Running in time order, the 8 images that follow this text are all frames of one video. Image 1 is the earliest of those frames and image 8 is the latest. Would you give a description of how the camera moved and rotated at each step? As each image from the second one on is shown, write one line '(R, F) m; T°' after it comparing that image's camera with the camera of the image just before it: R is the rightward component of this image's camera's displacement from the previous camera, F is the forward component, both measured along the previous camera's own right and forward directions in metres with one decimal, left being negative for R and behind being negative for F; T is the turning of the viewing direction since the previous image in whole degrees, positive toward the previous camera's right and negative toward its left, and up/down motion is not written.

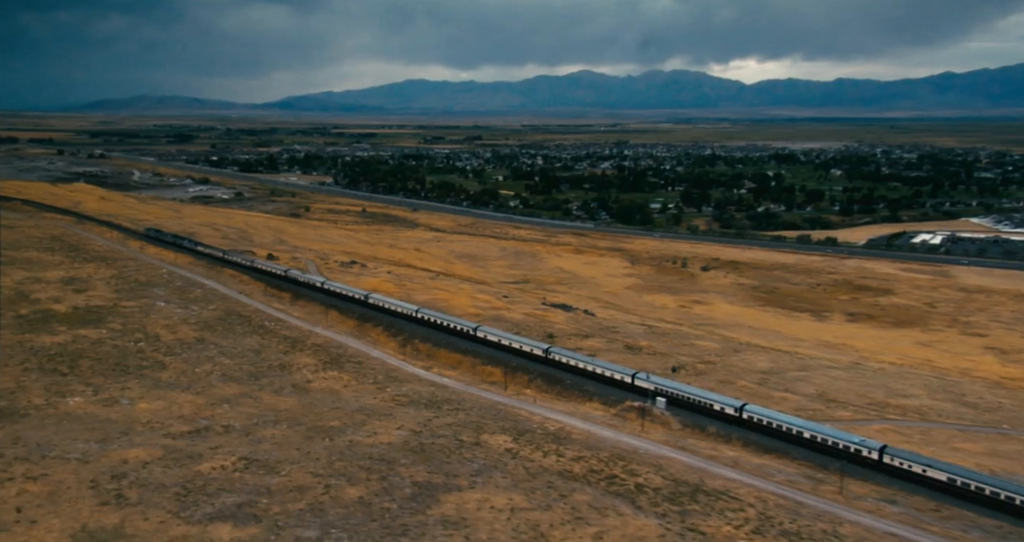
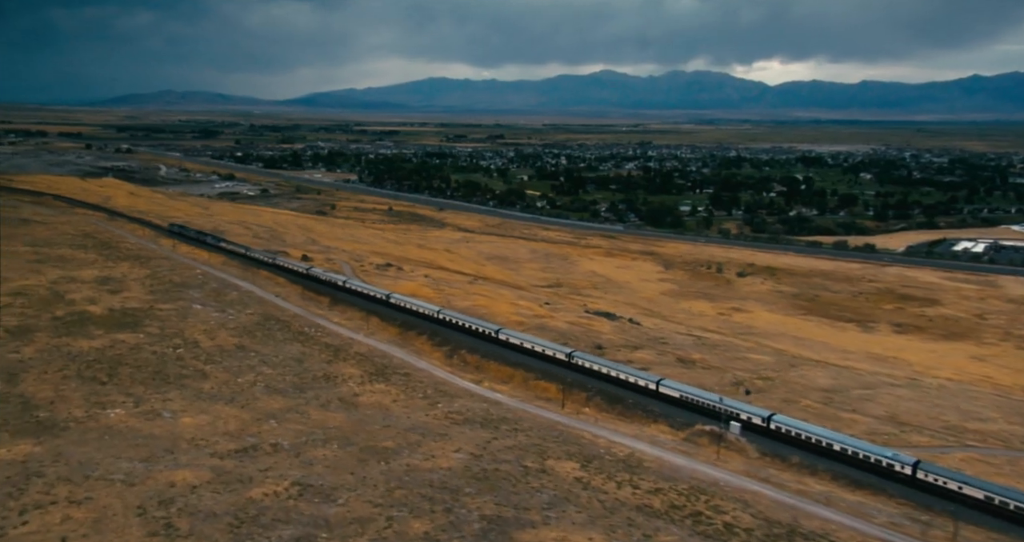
(-1.8, +1.8) m; -1°
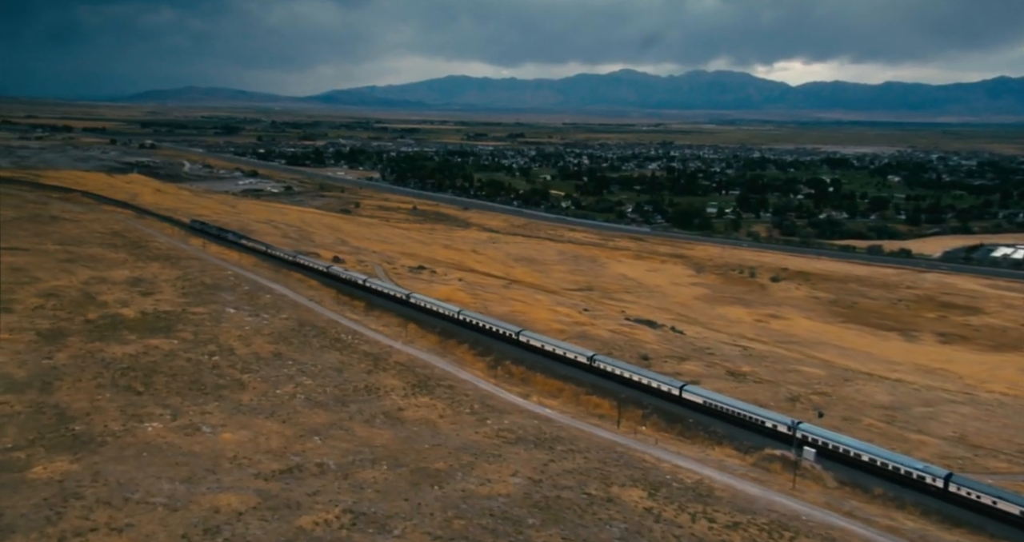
(-1.5, +1.6) m; -1°
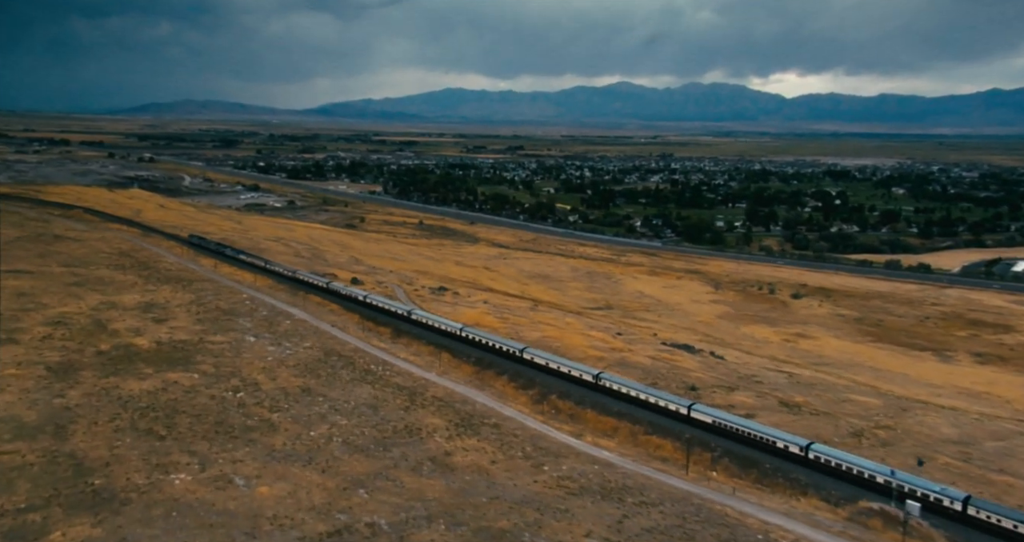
(-2.2, +2.5) m; 0°
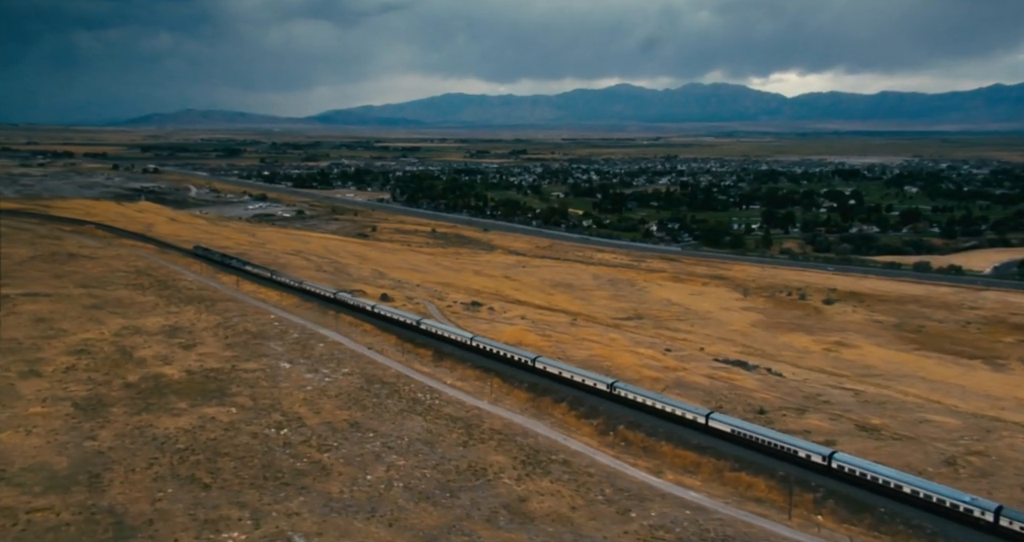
(-2.5, +2.6) m; 0°
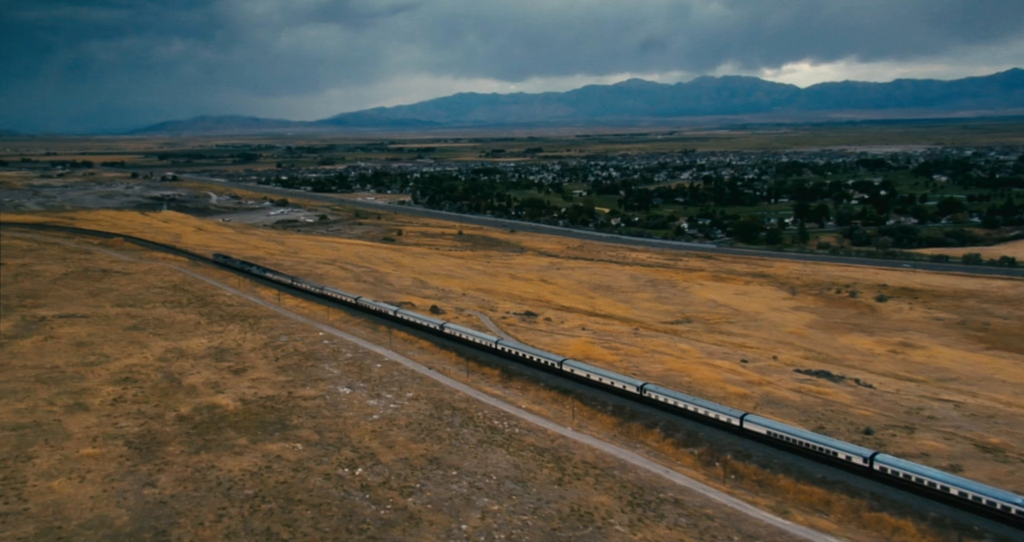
(-2.9, +3.0) m; -1°
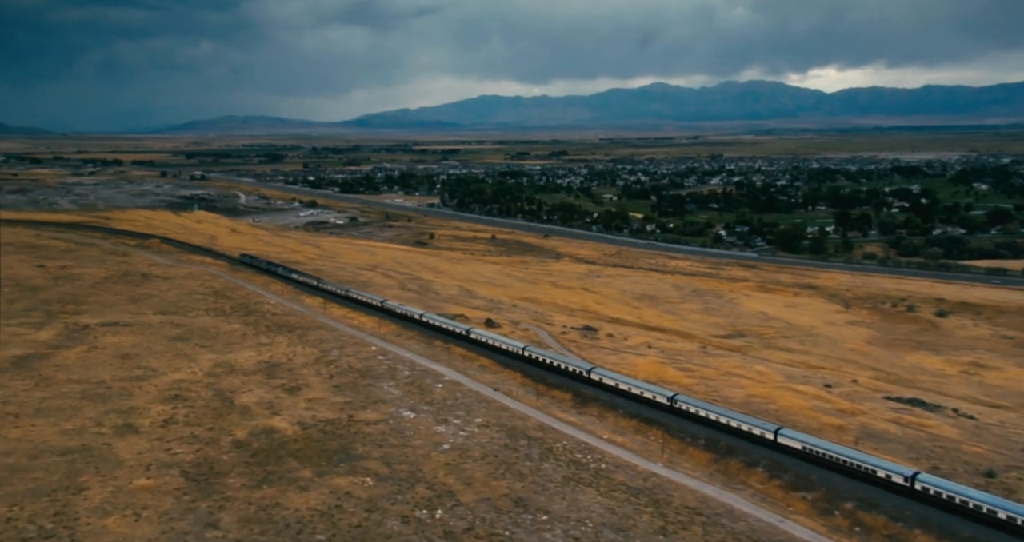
(-2.6, +2.8) m; -2°
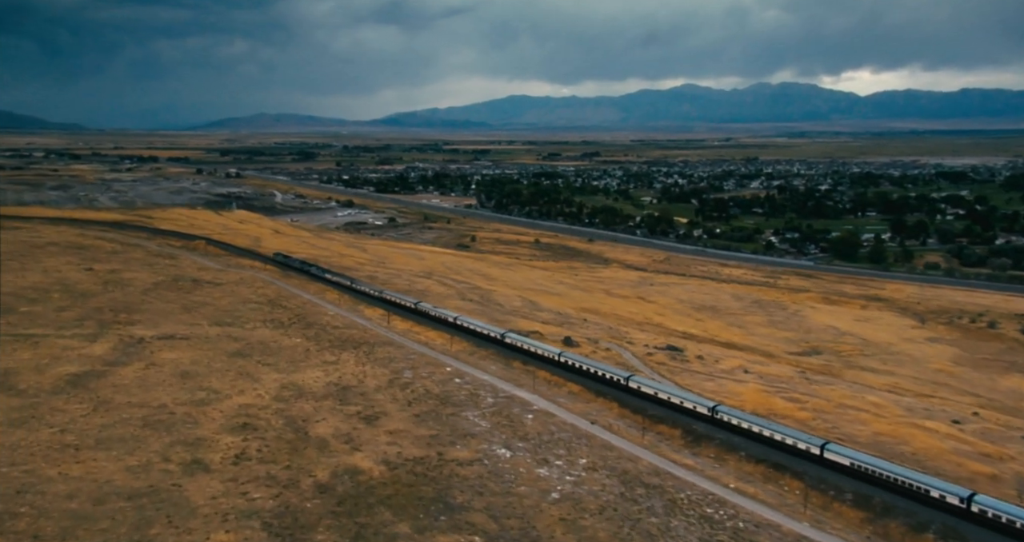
(-3.4, +3.6) m; -2°
